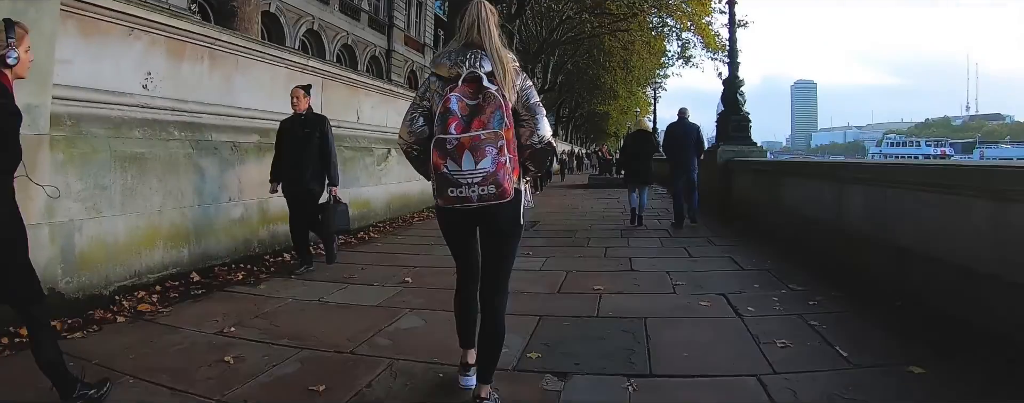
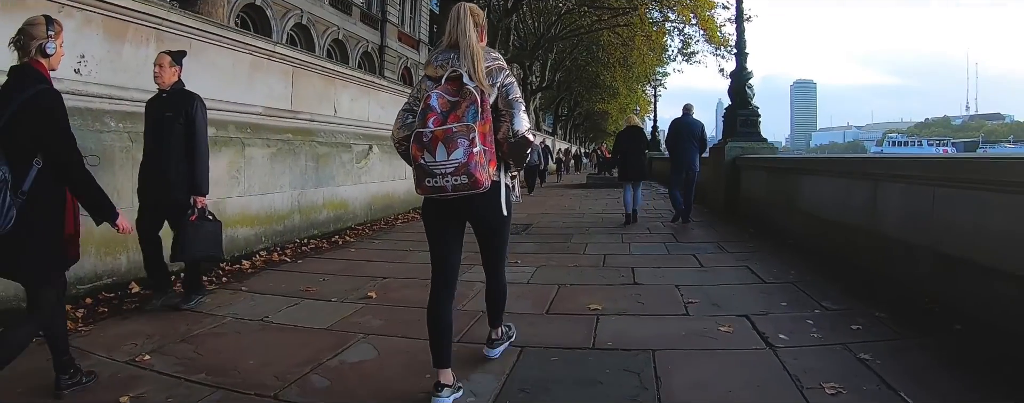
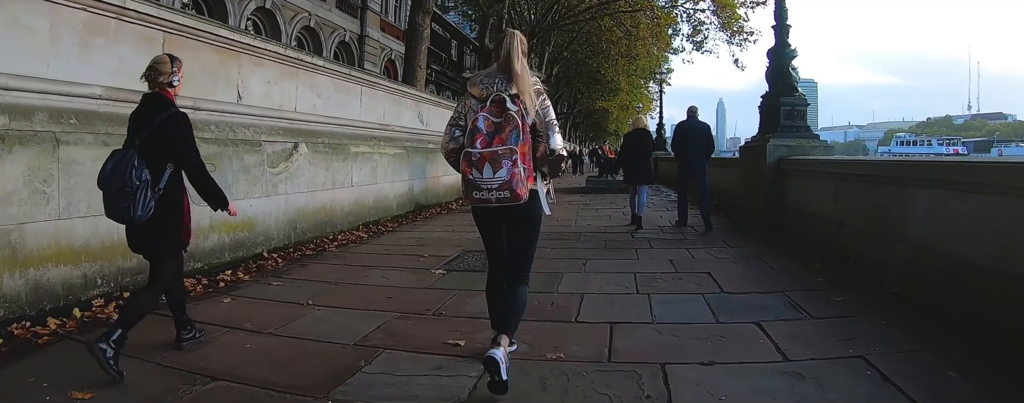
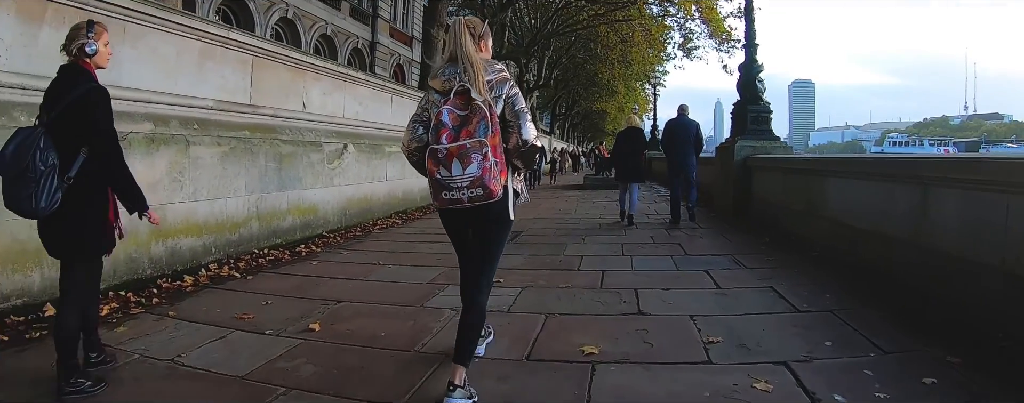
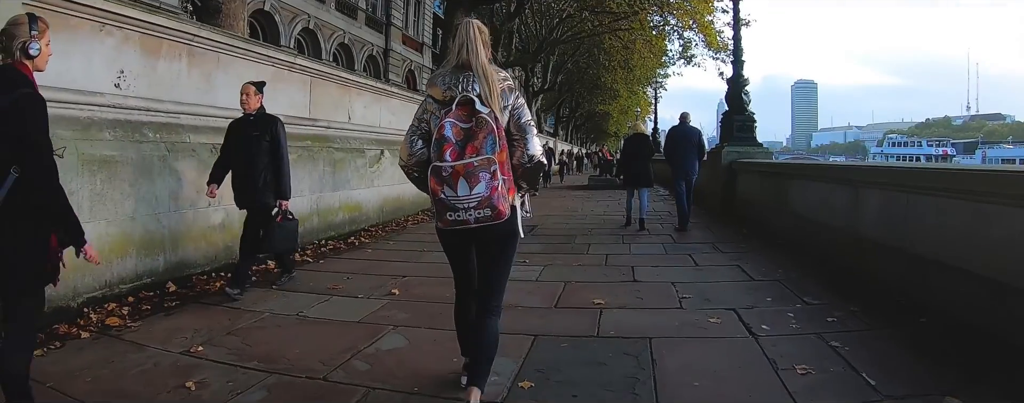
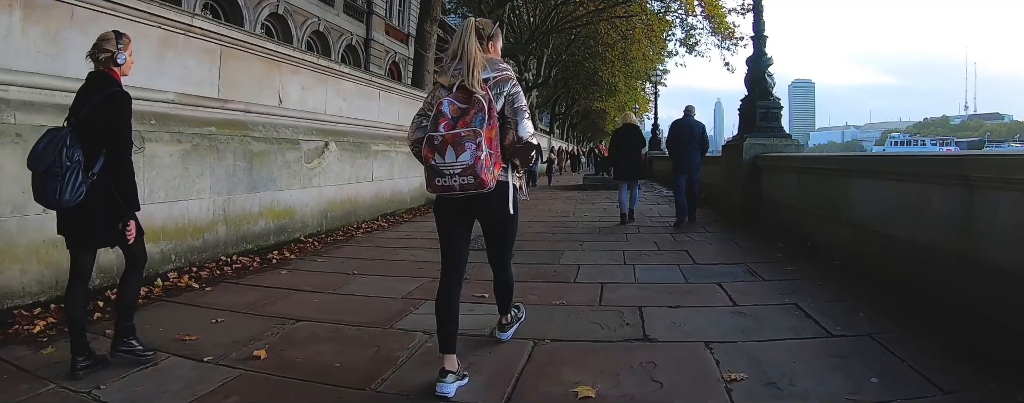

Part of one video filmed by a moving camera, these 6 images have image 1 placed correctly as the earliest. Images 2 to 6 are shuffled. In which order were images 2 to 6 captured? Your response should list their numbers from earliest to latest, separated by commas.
5, 2, 4, 6, 3
